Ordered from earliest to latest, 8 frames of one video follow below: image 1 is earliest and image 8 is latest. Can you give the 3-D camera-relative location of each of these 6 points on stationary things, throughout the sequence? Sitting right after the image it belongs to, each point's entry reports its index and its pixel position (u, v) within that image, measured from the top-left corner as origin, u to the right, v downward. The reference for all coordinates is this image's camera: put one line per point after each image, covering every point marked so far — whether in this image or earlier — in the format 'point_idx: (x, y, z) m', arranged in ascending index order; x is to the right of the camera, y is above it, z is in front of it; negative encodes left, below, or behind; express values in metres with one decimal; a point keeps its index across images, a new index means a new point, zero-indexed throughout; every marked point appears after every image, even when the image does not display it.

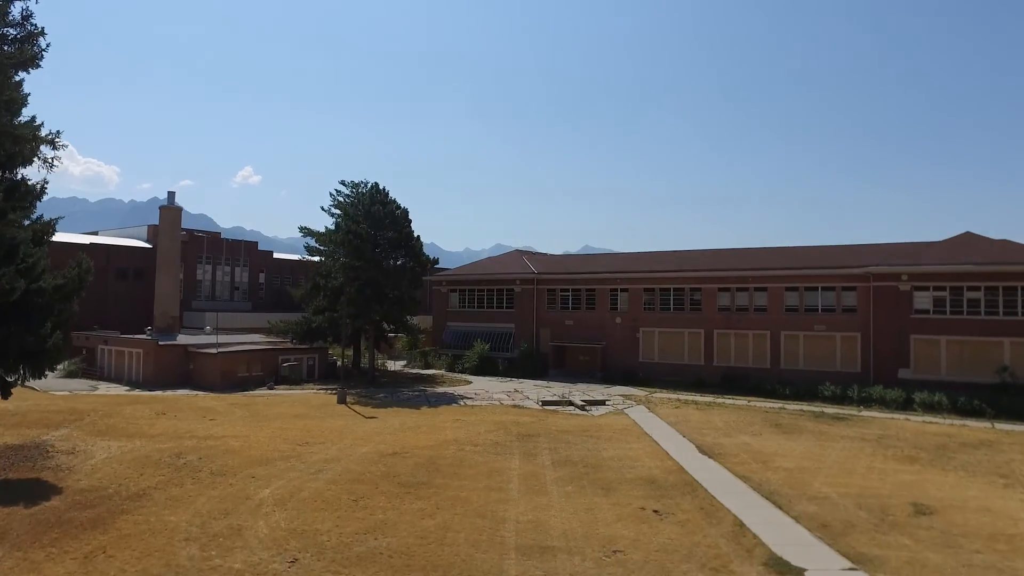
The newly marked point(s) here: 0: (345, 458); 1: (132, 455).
0: (-3.6, -3.7, +19.9) m
1: (-7.9, -3.5, +19.3) m
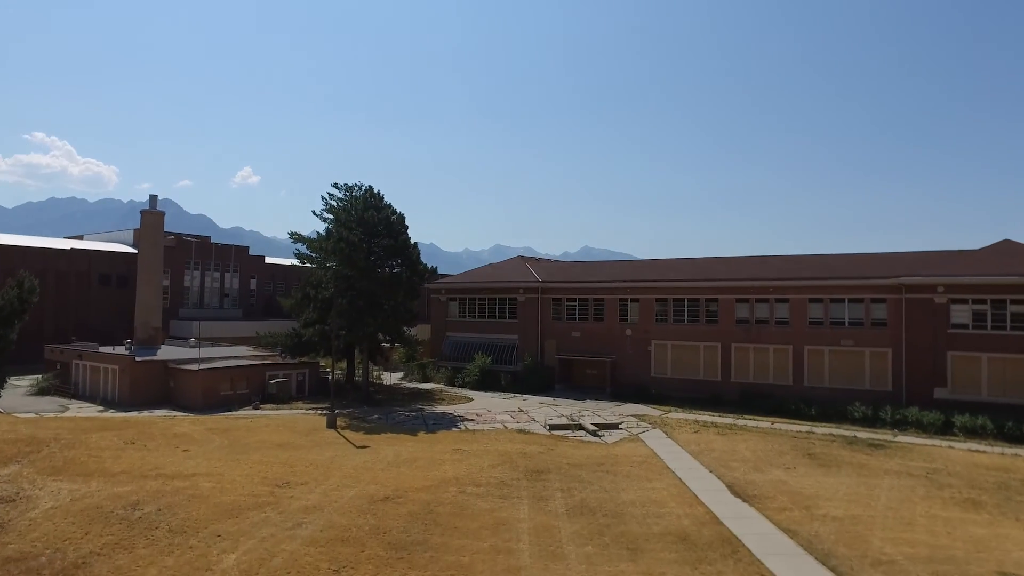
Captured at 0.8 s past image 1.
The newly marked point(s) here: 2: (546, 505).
0: (-3.4, -4.1, +17.3) m
1: (-7.7, -3.9, +16.7) m
2: (+0.7, -4.2, +18.1) m
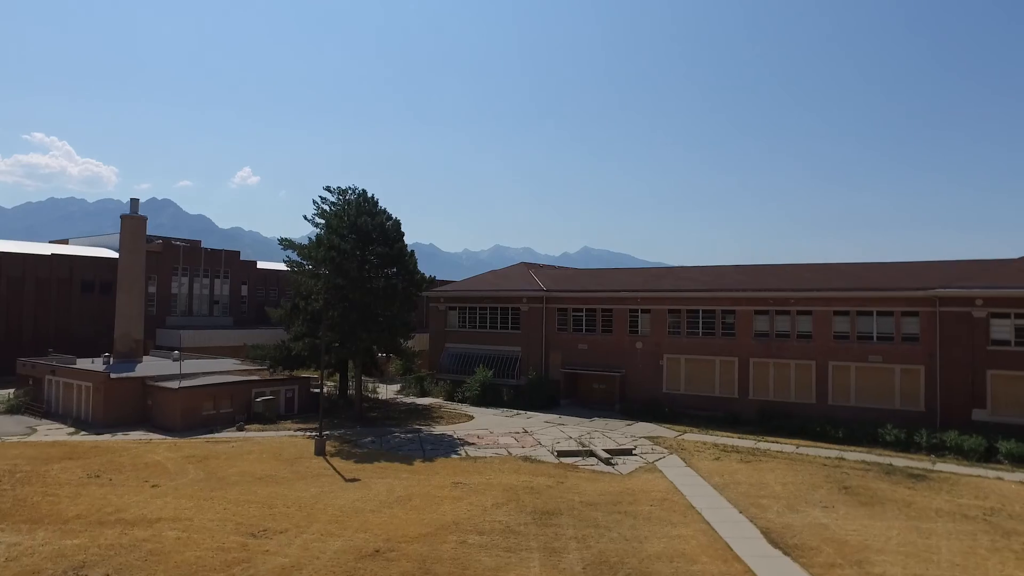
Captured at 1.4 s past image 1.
0: (-3.3, -4.5, +14.9) m
1: (-7.6, -4.3, +14.3) m
2: (+0.8, -4.6, +15.7) m
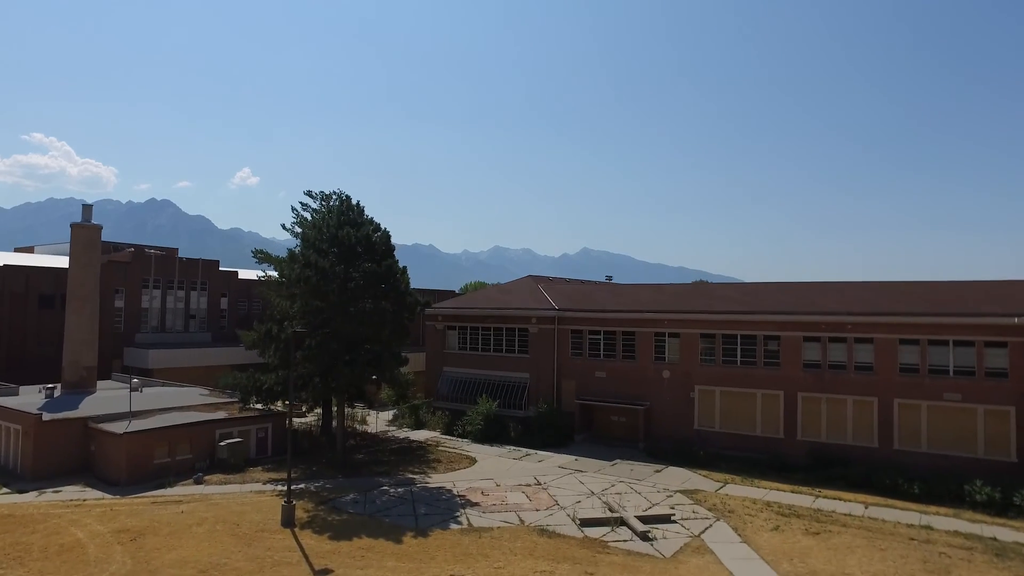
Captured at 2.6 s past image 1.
0: (-3.0, -5.2, +9.9) m
1: (-7.3, -4.9, +9.3) m
2: (+1.1, -5.3, +10.7) m
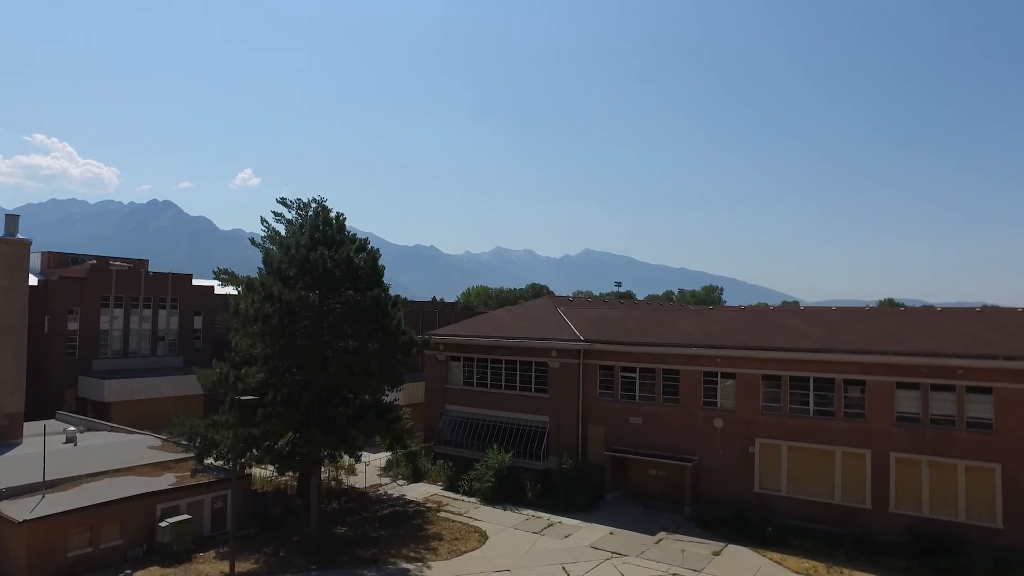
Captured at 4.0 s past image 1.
0: (-2.5, -6.0, +3.7) m
1: (-6.8, -5.8, +3.1) m
2: (+1.6, -6.2, +4.5) m
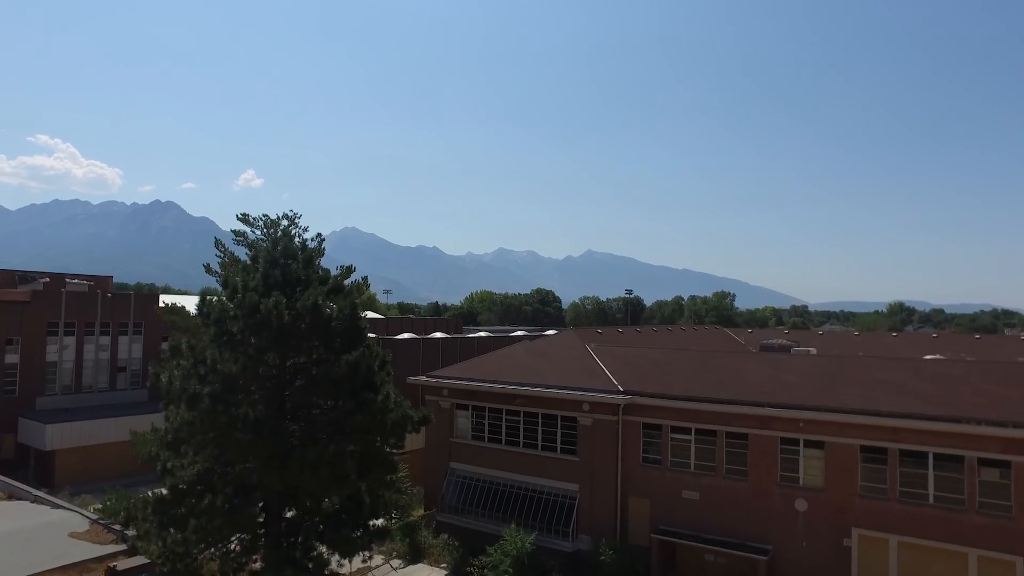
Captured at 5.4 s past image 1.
0: (-2.0, -7.0, -2.4) m
1: (-6.3, -6.8, -3.0) m
2: (+2.1, -7.1, -1.7) m
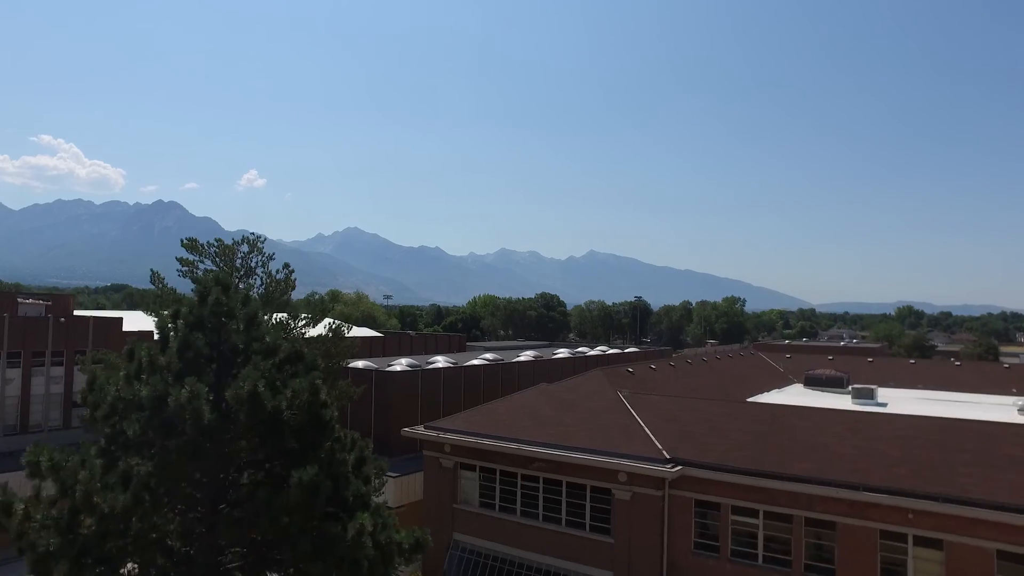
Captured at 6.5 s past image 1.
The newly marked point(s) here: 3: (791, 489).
0: (-1.7, -7.8, -7.4) m
1: (-6.0, -7.6, -8.0) m
2: (+2.4, -8.0, -6.7) m
3: (+5.3, -3.8, +17.7) m
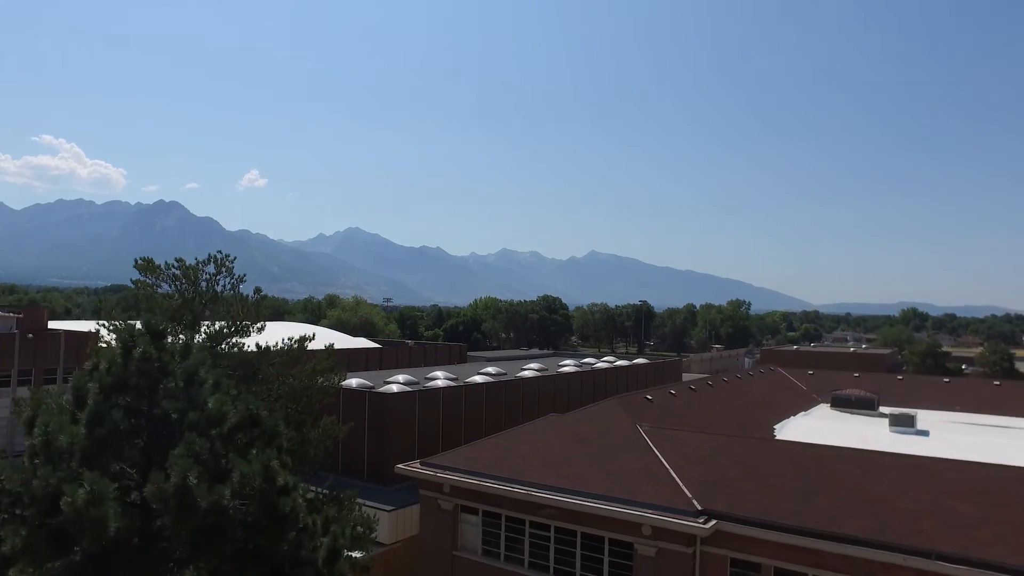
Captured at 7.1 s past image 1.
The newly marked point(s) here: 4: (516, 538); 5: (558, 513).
0: (-1.5, -8.3, -10.0) m
1: (-5.8, -8.1, -10.6) m
2: (+2.5, -8.5, -9.3) m
3: (+5.4, -4.3, +15.1) m
4: (+0.1, -5.3, +19.8) m
5: (+1.0, -4.5, +18.8) m
